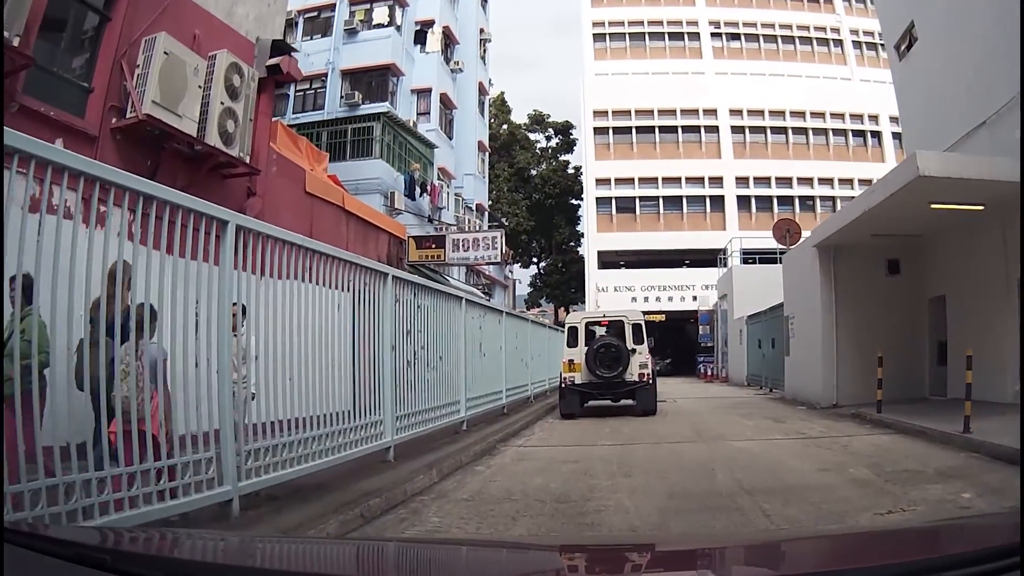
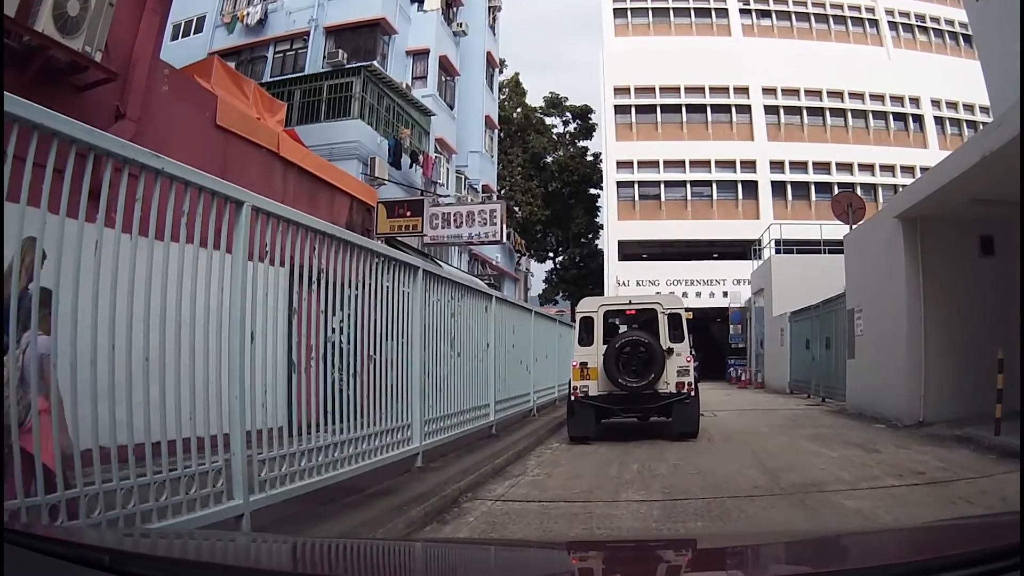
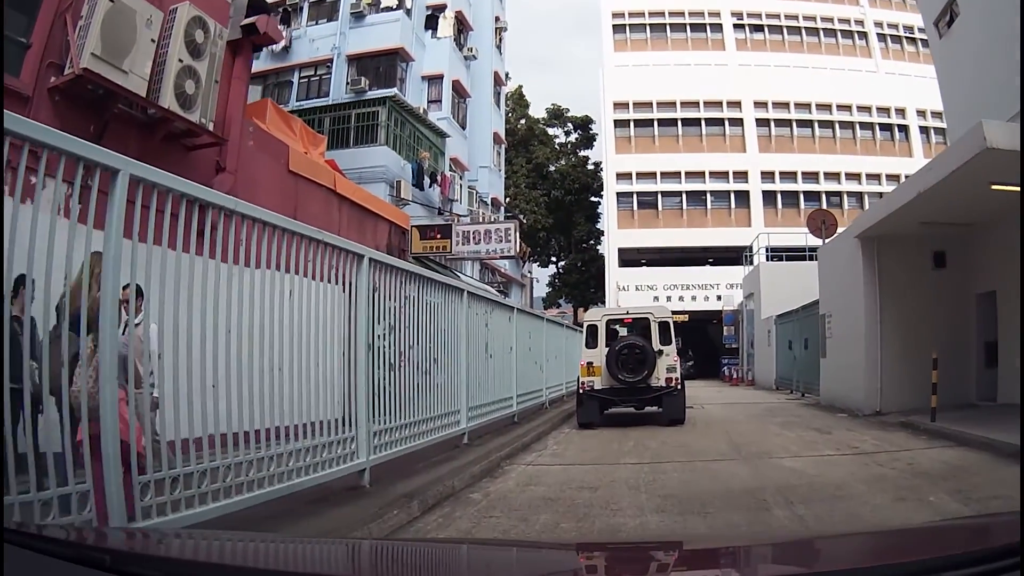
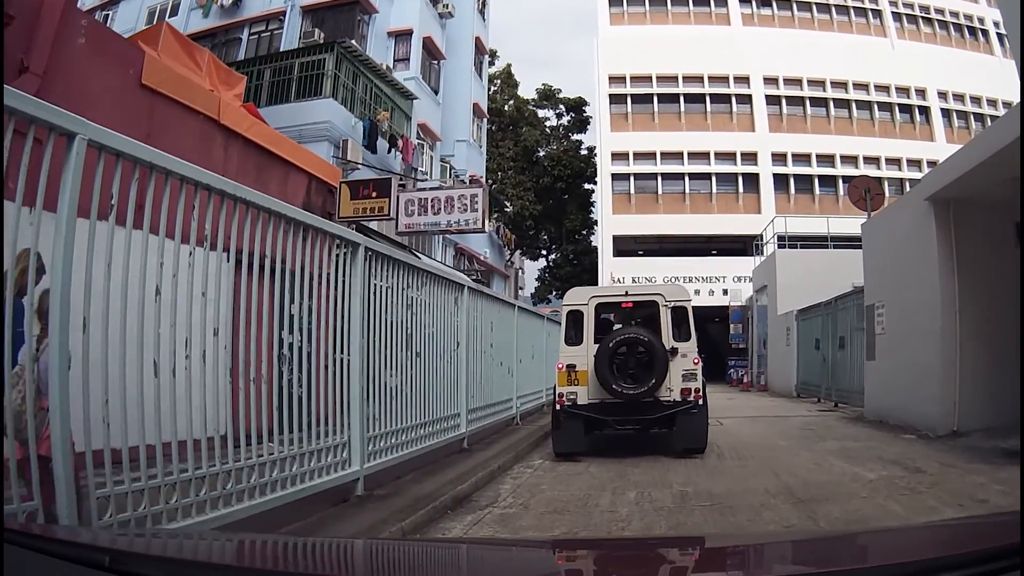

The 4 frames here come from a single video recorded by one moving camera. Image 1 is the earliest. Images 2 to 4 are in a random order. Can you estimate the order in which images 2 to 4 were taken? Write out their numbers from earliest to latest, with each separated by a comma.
3, 2, 4
